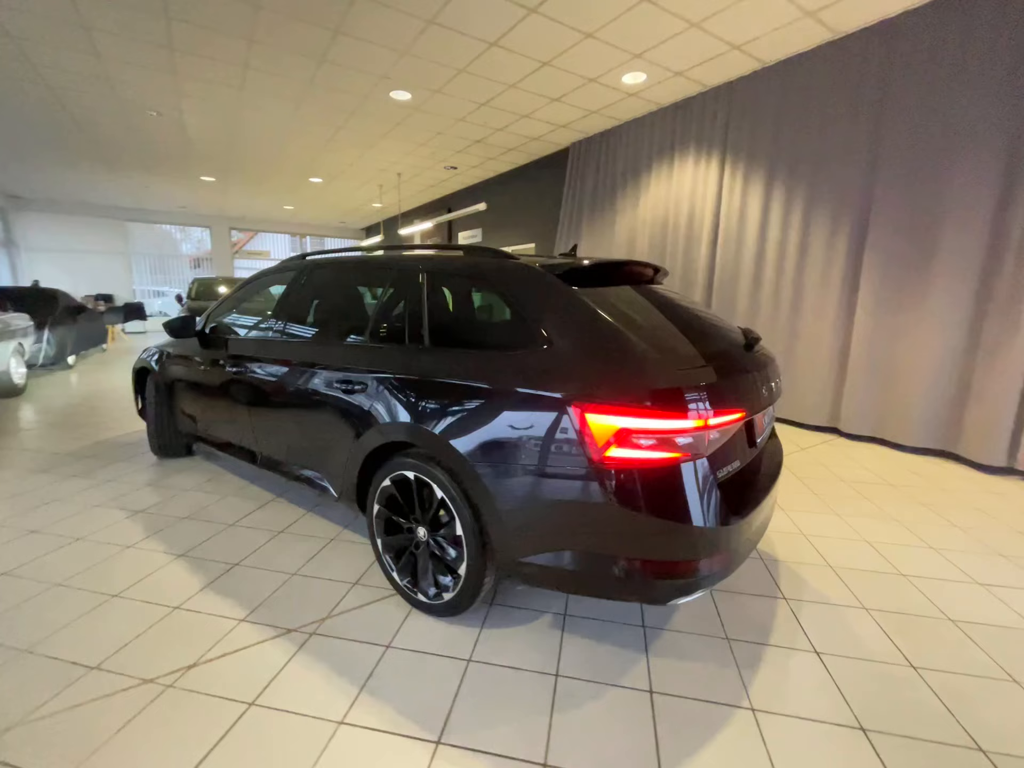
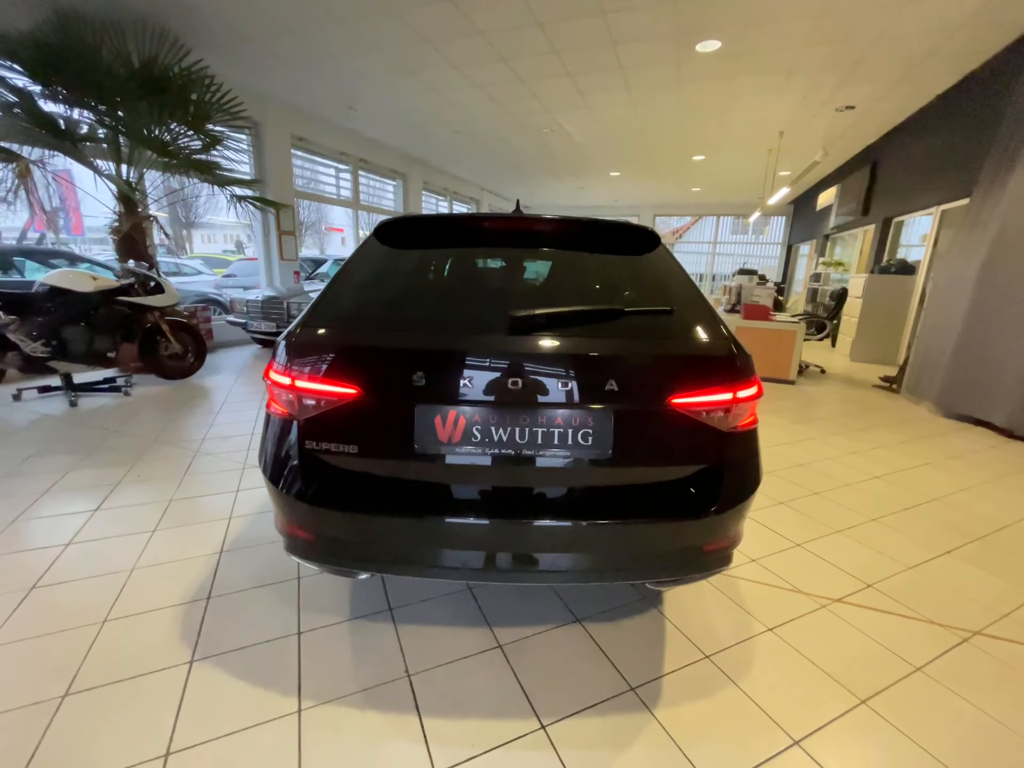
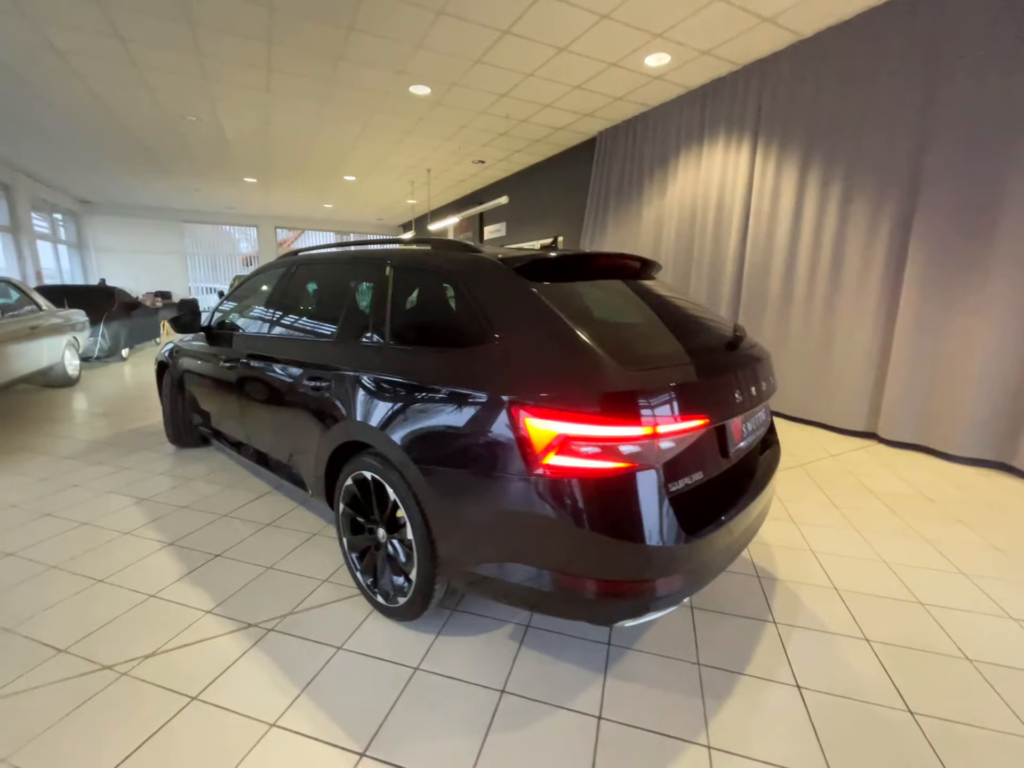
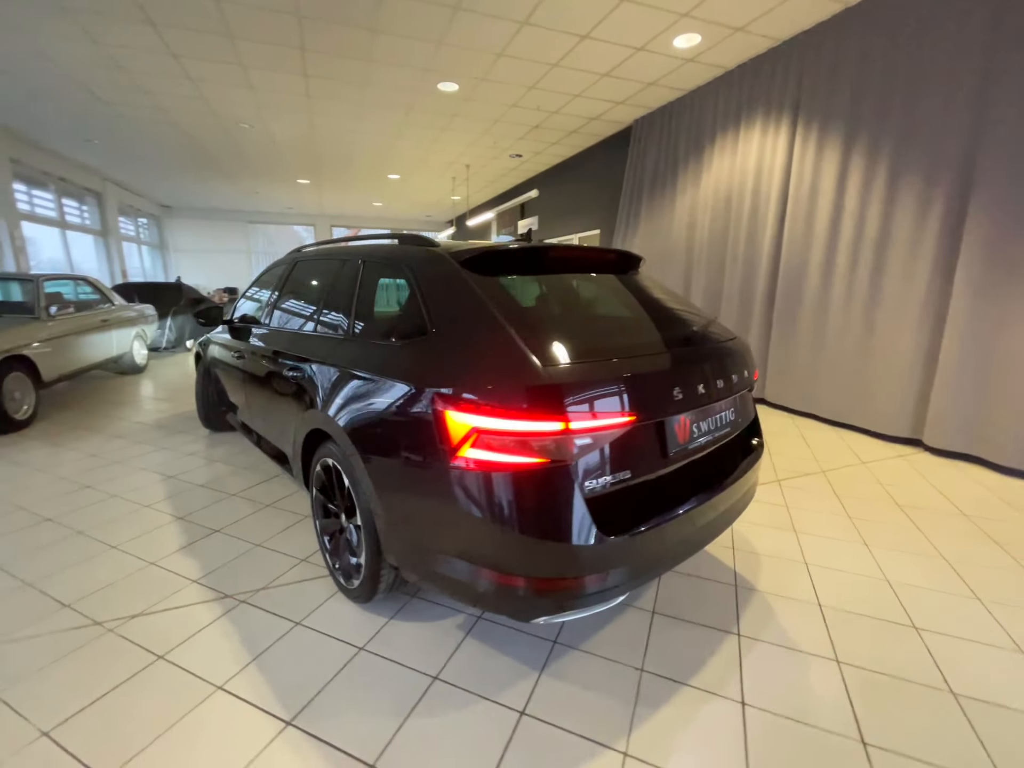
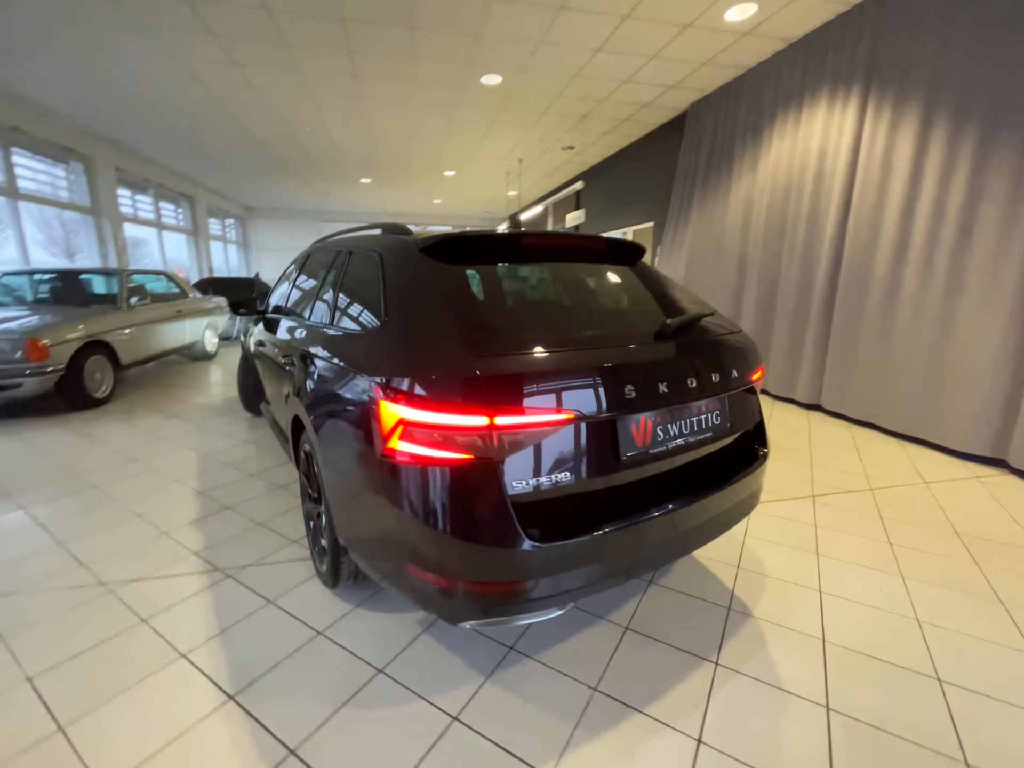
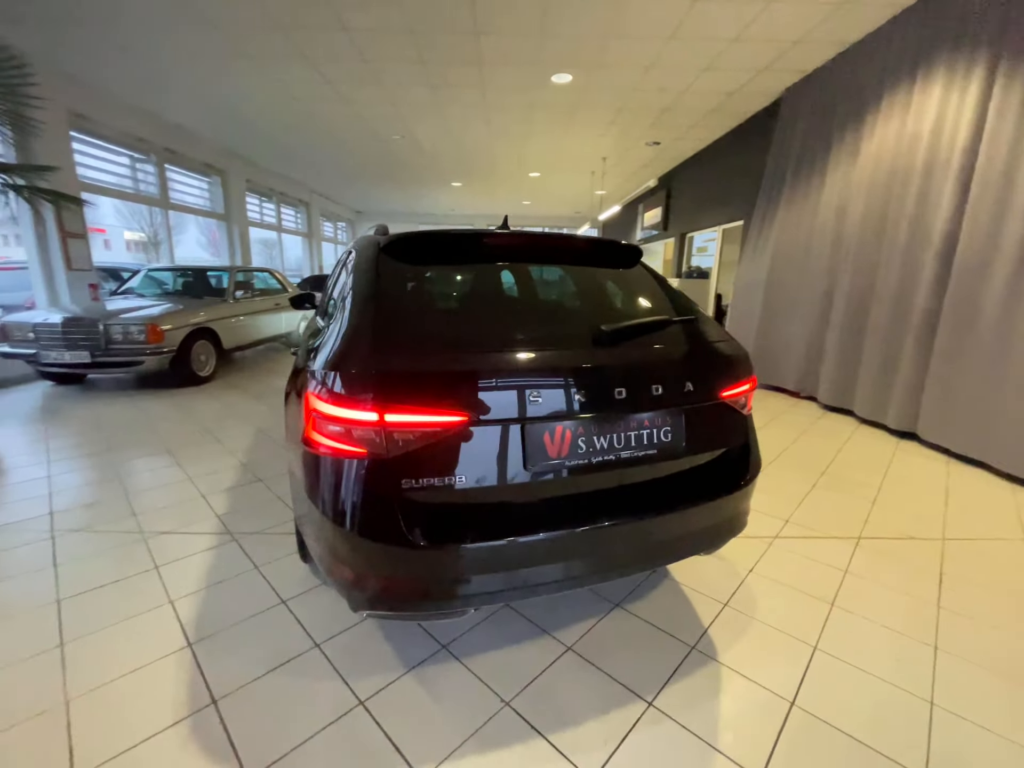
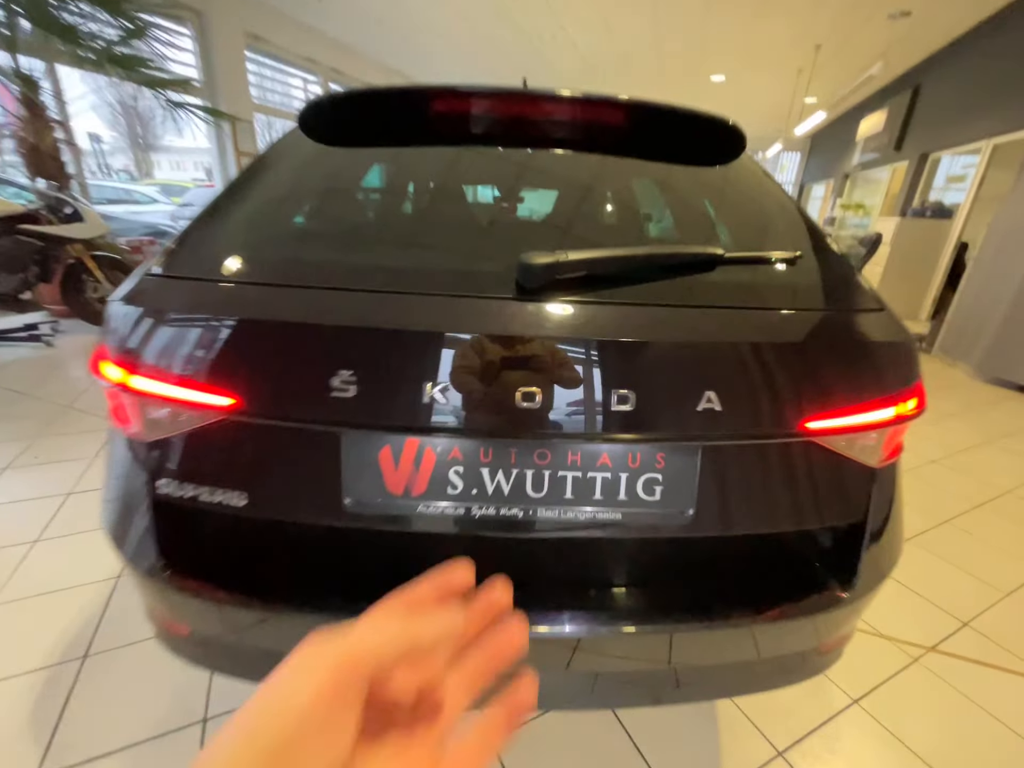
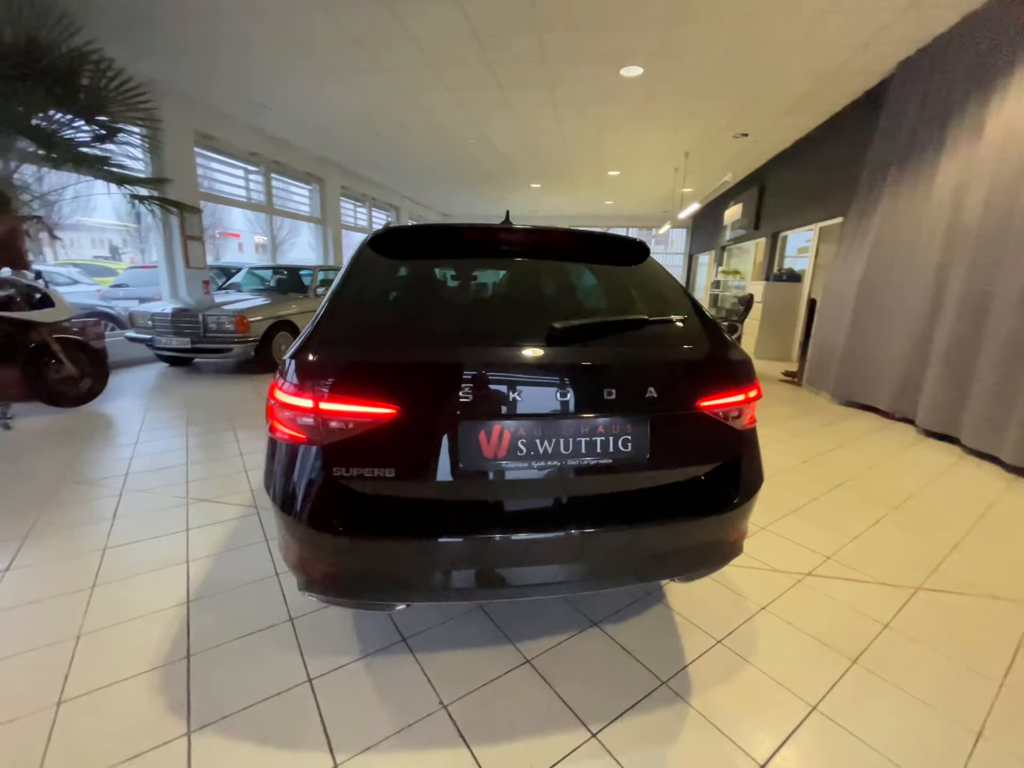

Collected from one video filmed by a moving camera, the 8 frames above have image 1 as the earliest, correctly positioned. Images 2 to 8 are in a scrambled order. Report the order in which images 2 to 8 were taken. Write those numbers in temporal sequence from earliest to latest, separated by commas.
3, 4, 5, 6, 8, 2, 7
